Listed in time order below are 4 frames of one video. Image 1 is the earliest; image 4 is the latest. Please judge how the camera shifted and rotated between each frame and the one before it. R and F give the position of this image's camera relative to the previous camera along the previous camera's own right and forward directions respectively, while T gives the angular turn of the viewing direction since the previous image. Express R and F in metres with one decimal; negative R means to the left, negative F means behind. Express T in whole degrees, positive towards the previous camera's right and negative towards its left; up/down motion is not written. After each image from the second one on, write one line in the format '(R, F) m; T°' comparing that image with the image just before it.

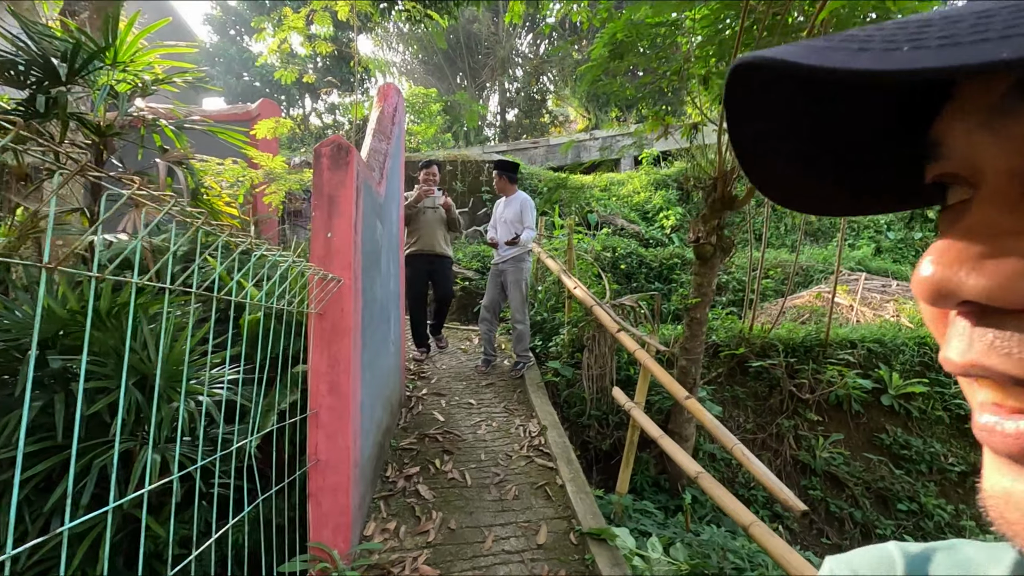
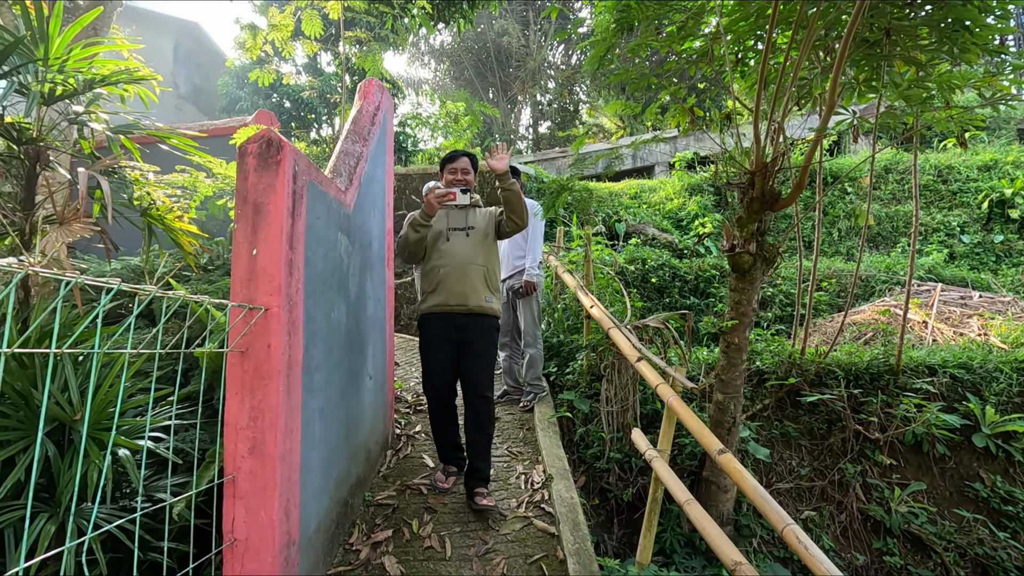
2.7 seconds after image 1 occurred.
(+0.2, +0.5) m; -4°
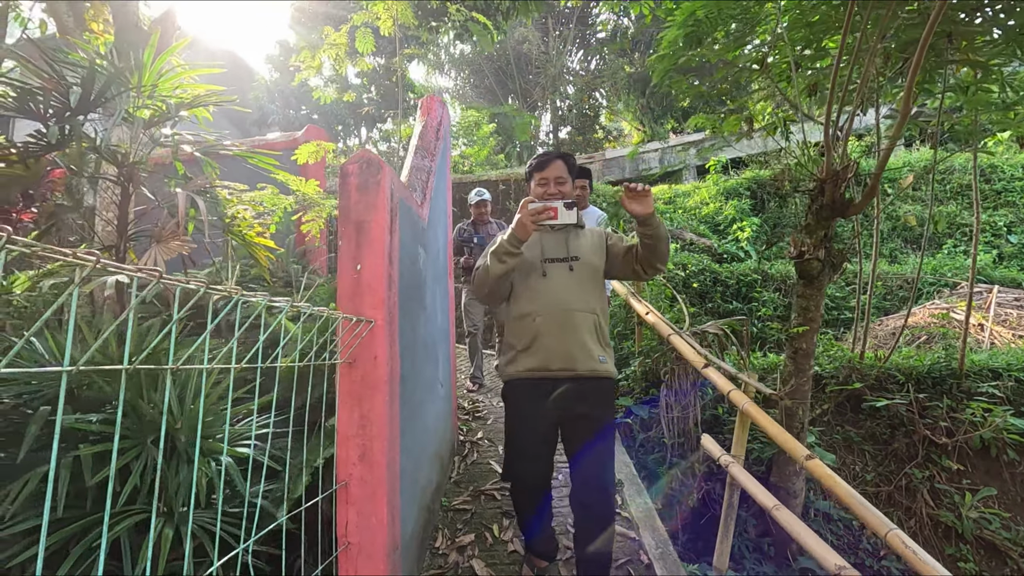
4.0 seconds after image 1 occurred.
(-0.3, -0.1) m; -2°
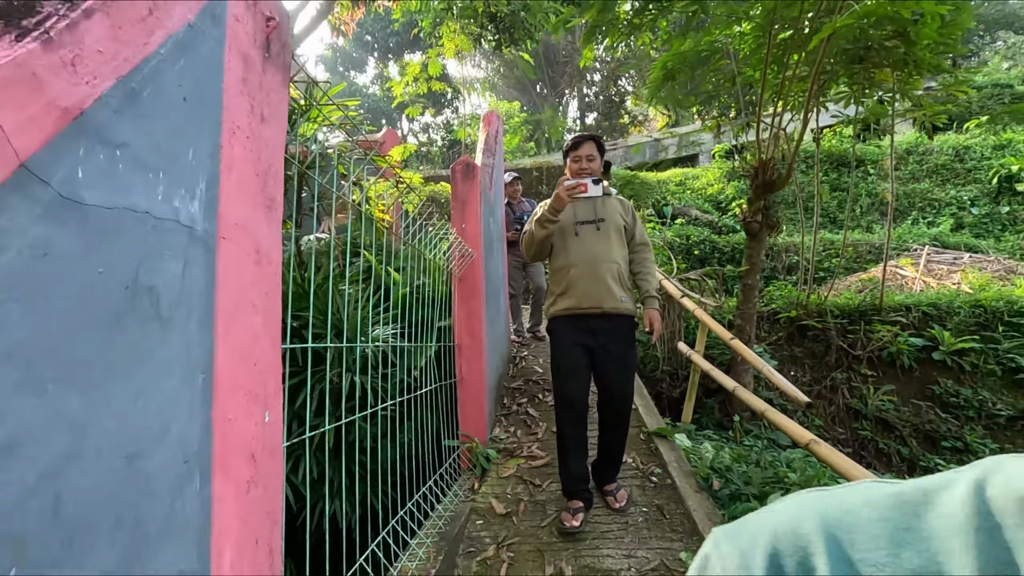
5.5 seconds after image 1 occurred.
(-0.1, -1.4) m; -3°
